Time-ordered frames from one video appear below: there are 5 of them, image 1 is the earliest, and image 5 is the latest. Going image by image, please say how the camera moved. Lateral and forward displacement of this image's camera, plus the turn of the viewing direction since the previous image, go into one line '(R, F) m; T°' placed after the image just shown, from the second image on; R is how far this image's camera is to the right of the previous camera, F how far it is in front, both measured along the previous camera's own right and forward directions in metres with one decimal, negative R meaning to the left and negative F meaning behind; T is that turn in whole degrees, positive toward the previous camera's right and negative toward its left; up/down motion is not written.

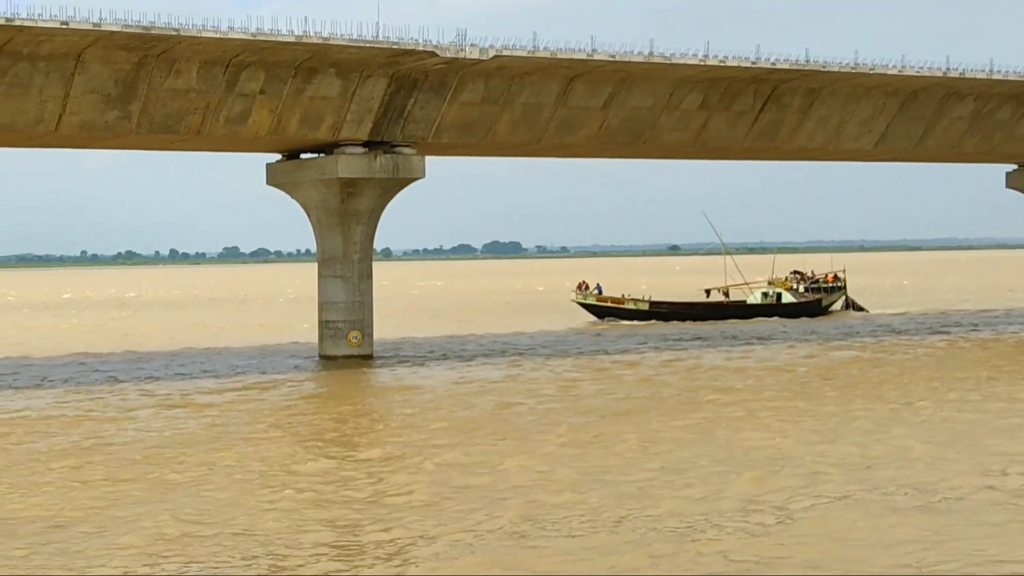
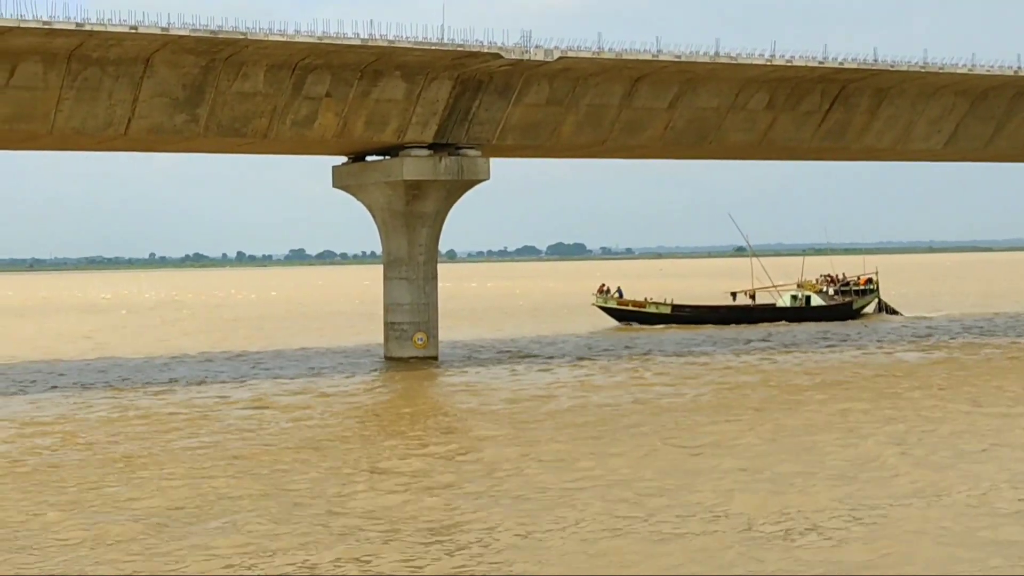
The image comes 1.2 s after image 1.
(0.0, +0.1) m; -3°
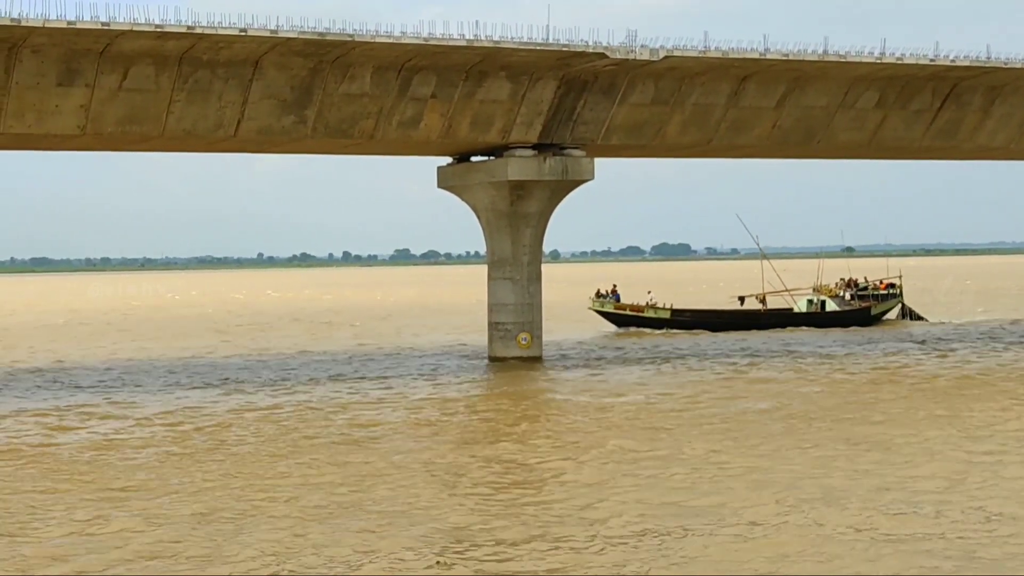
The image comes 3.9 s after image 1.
(-0.9, 0.0) m; -3°
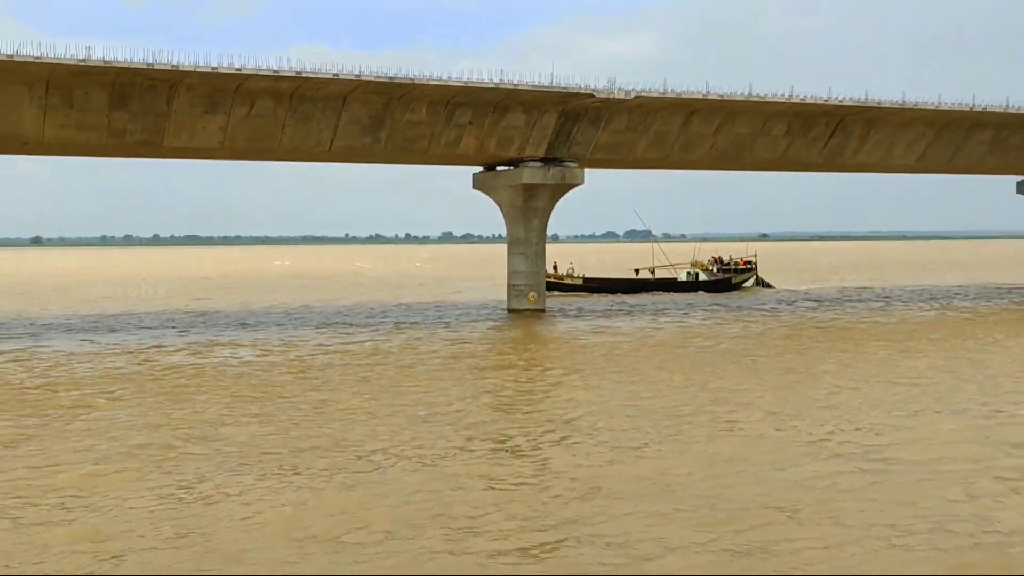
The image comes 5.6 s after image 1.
(-0.5, -9.6) m; 0°
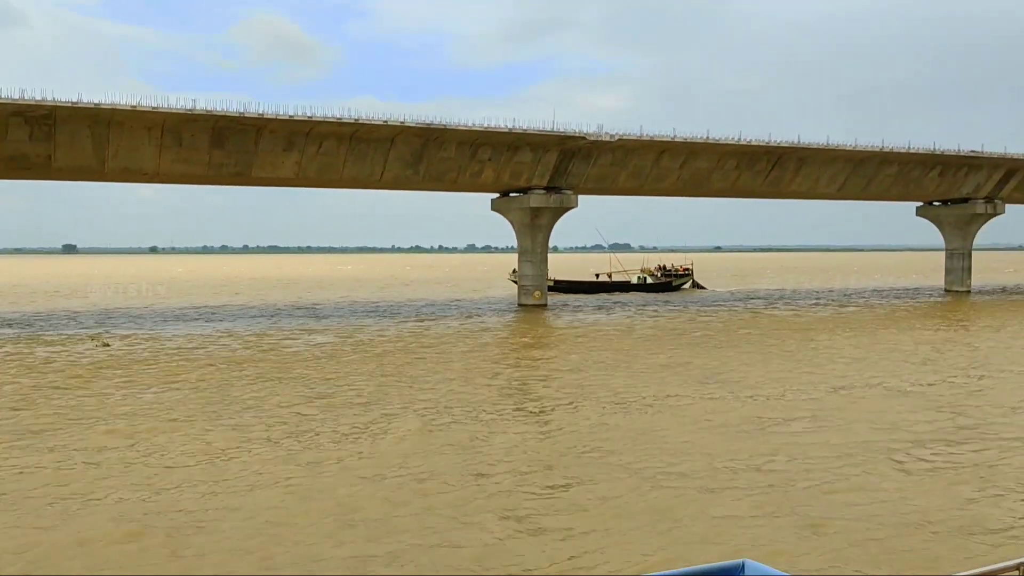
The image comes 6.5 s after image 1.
(-0.4, -9.4) m; 0°
